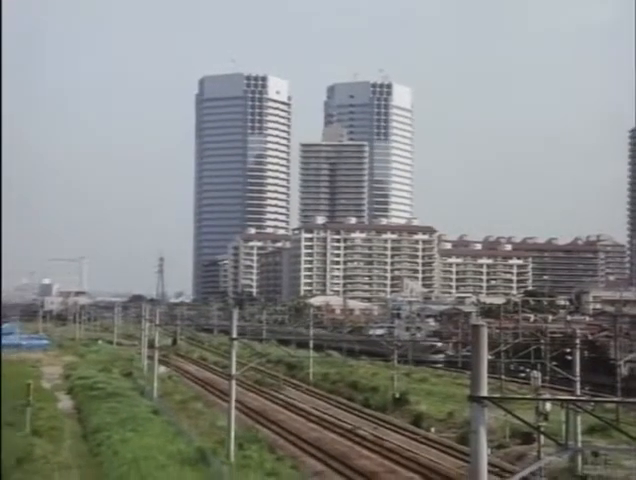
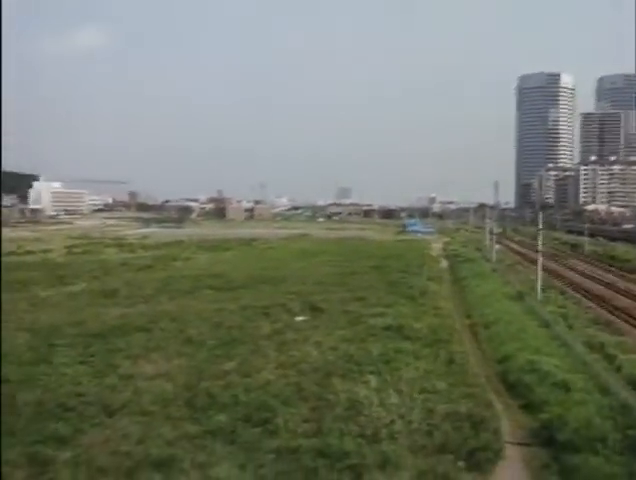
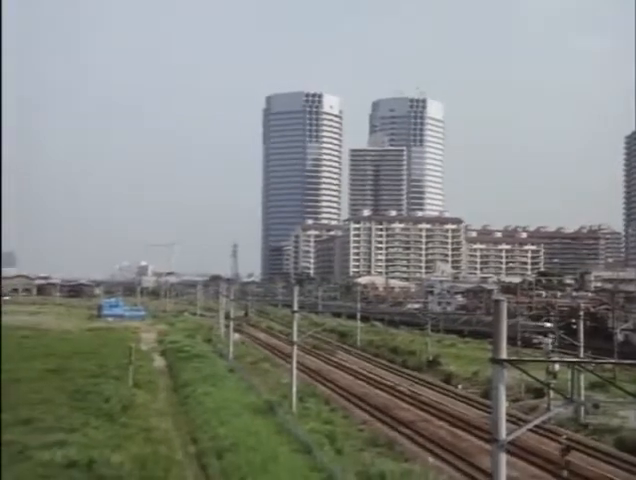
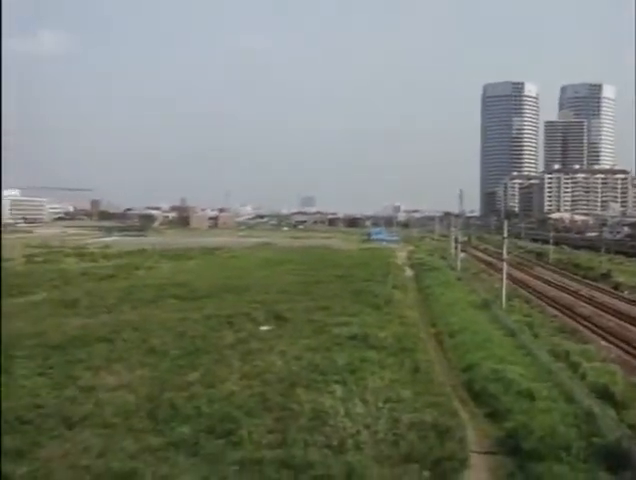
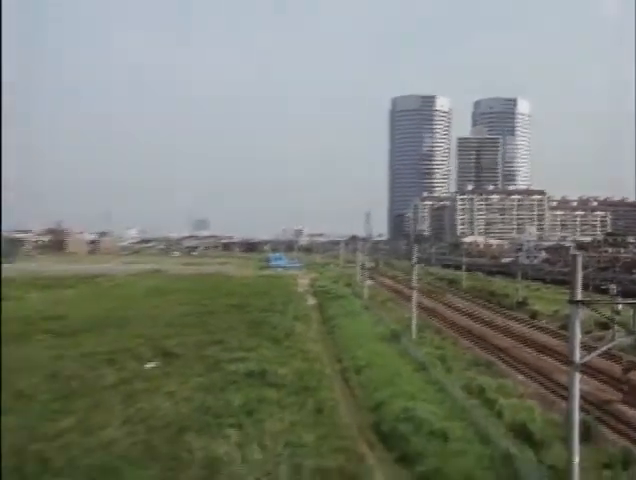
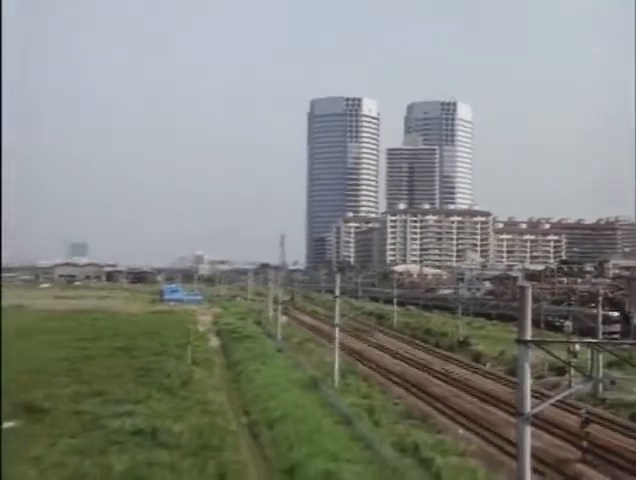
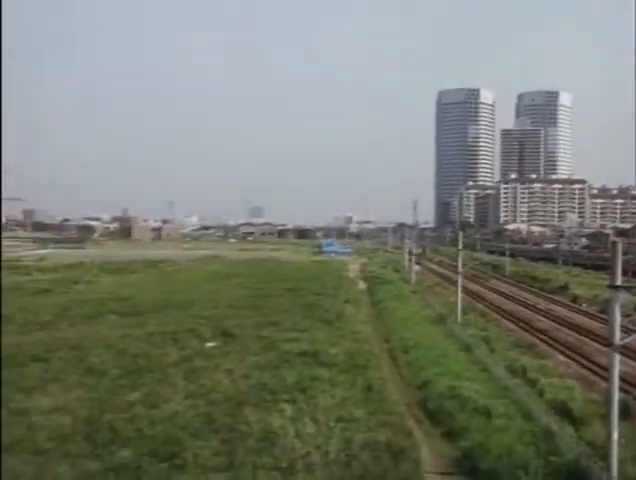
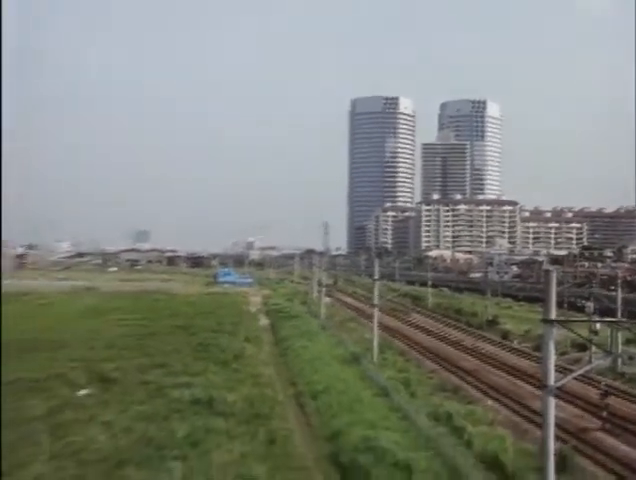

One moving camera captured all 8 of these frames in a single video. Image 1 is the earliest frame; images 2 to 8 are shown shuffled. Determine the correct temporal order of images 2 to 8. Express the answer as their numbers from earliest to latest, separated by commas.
3, 6, 8, 5, 7, 4, 2
